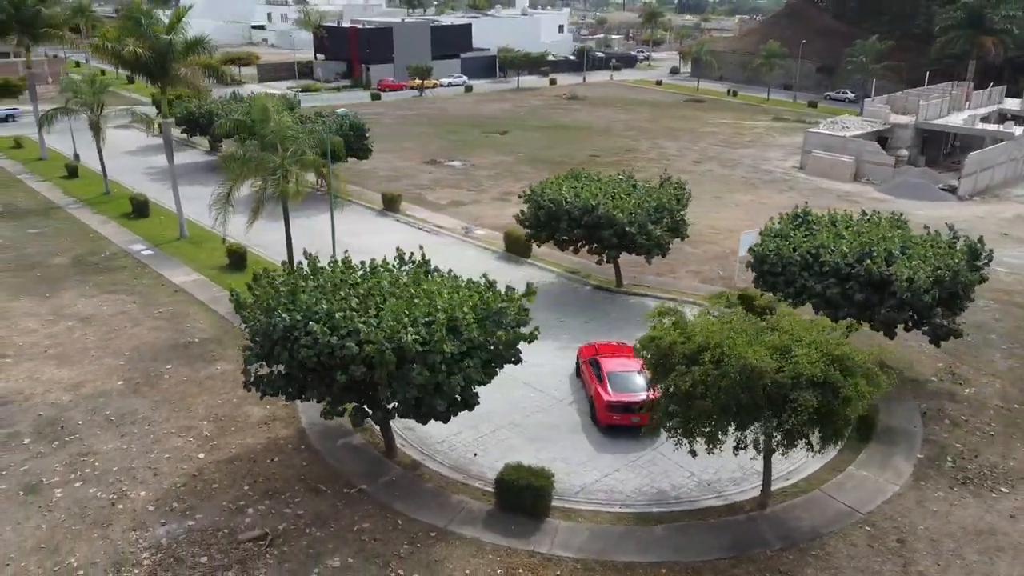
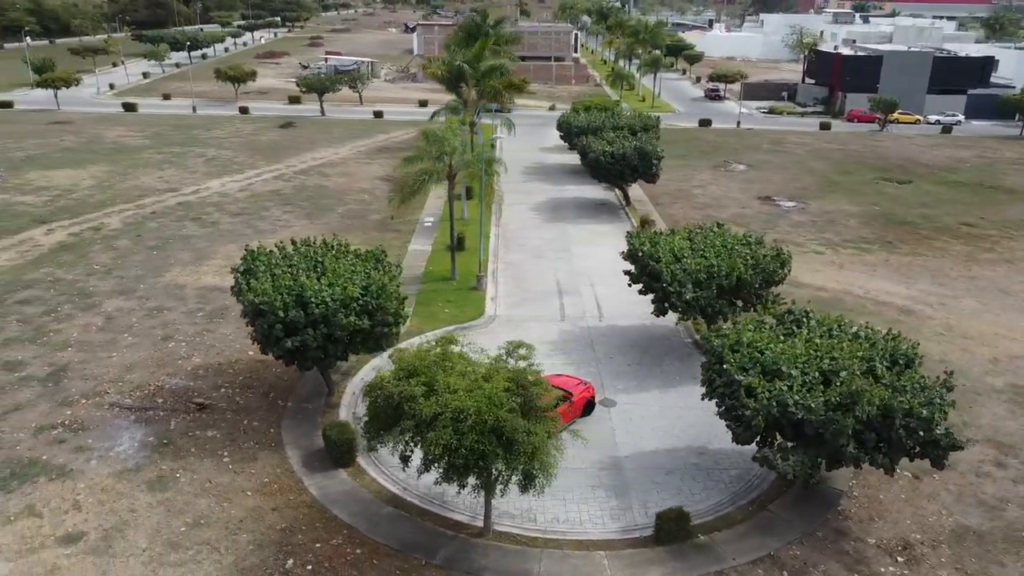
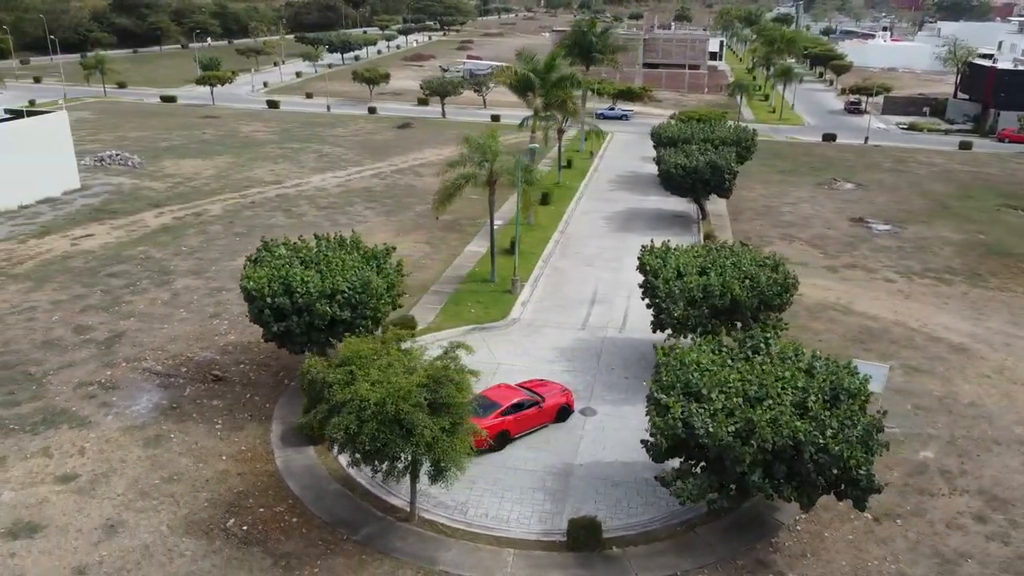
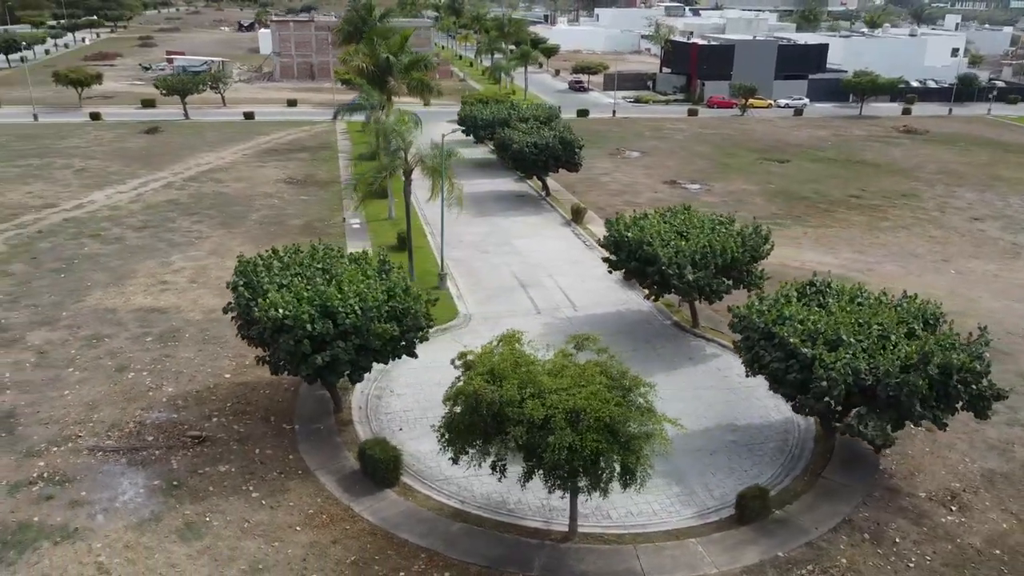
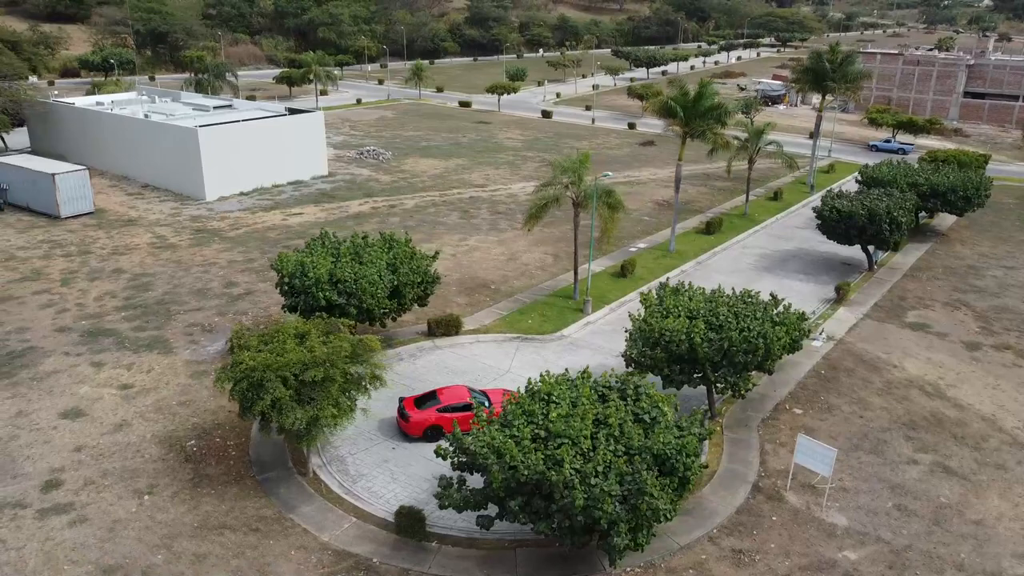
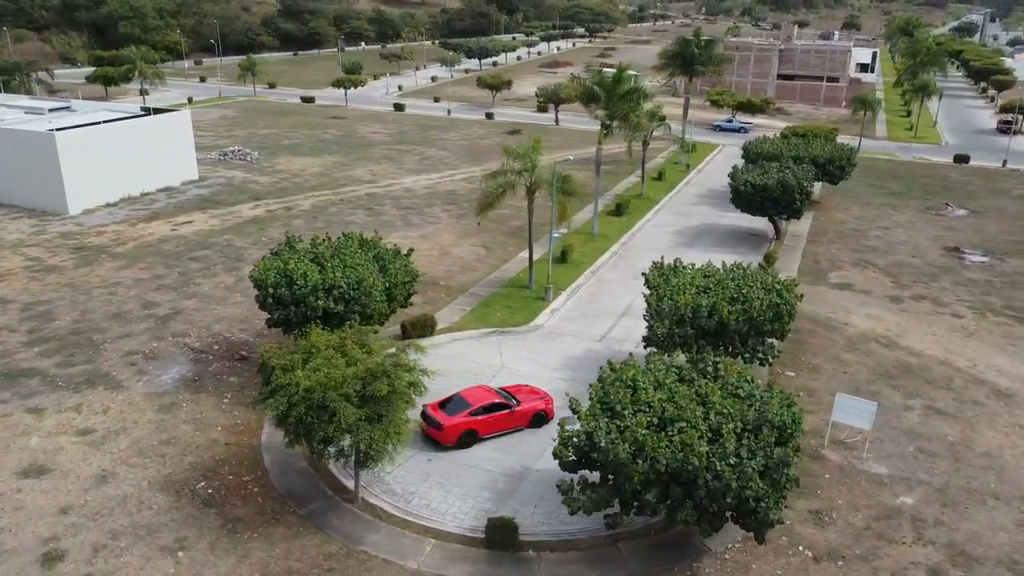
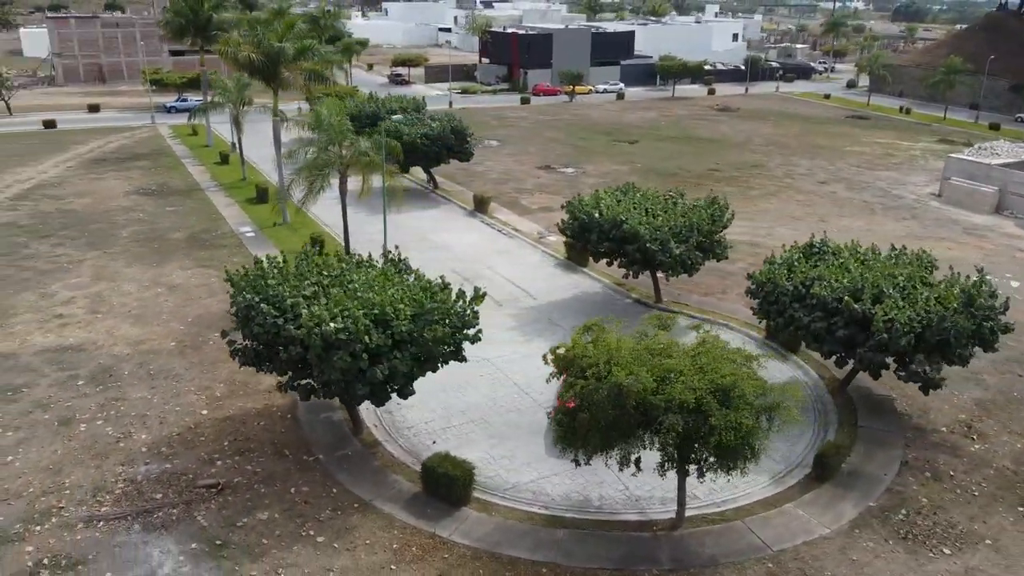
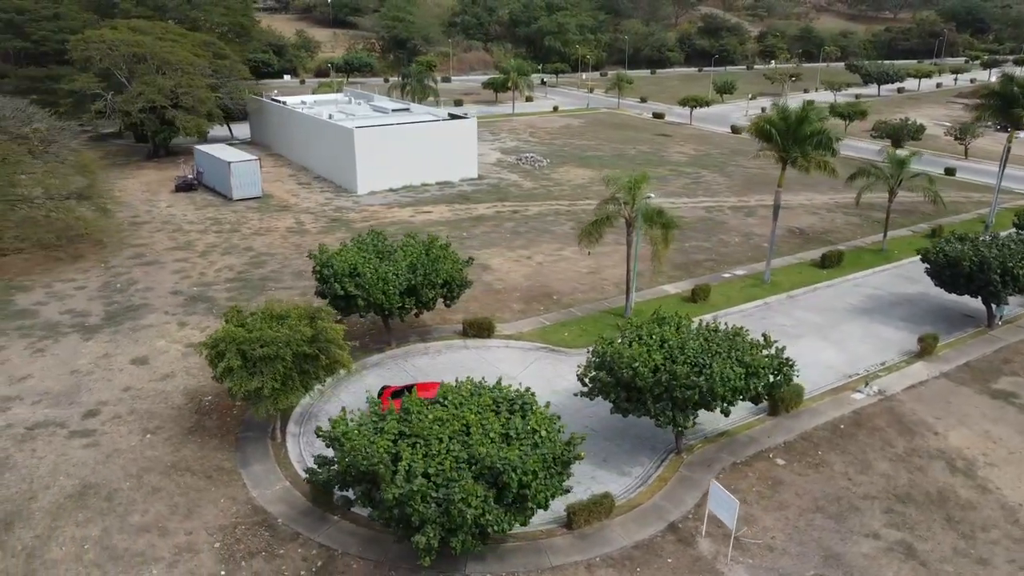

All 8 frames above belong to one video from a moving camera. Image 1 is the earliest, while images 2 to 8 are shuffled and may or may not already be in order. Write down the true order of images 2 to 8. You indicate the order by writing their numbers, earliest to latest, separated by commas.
7, 4, 2, 3, 6, 5, 8
